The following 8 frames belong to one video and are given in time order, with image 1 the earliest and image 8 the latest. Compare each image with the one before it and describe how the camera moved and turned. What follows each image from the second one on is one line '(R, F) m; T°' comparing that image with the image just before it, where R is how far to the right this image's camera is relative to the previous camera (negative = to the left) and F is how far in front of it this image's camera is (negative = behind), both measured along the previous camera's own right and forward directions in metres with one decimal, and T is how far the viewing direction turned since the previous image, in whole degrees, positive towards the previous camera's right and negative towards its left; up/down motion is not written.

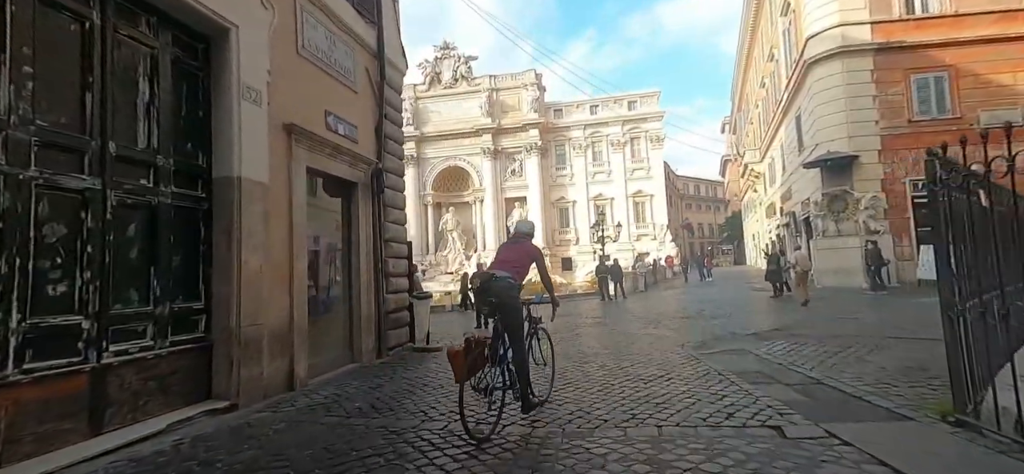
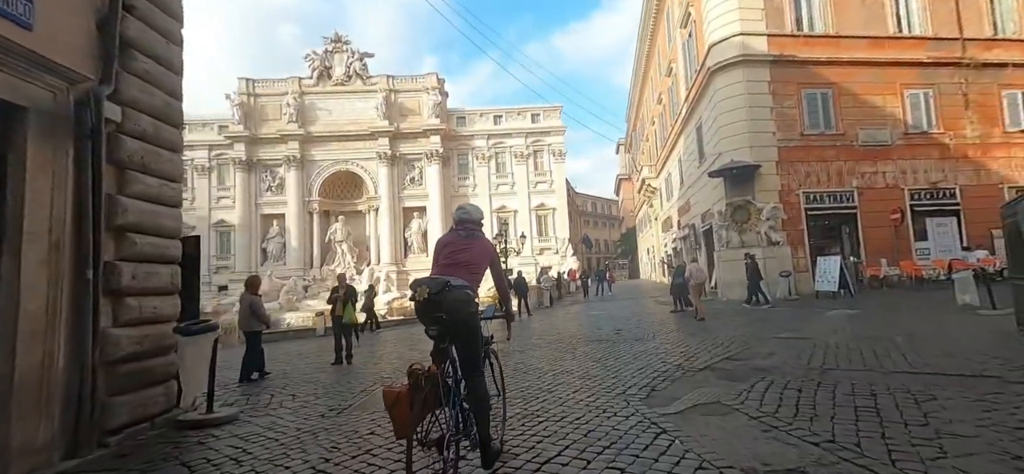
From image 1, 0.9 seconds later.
(+0.4, +2.3) m; +12°
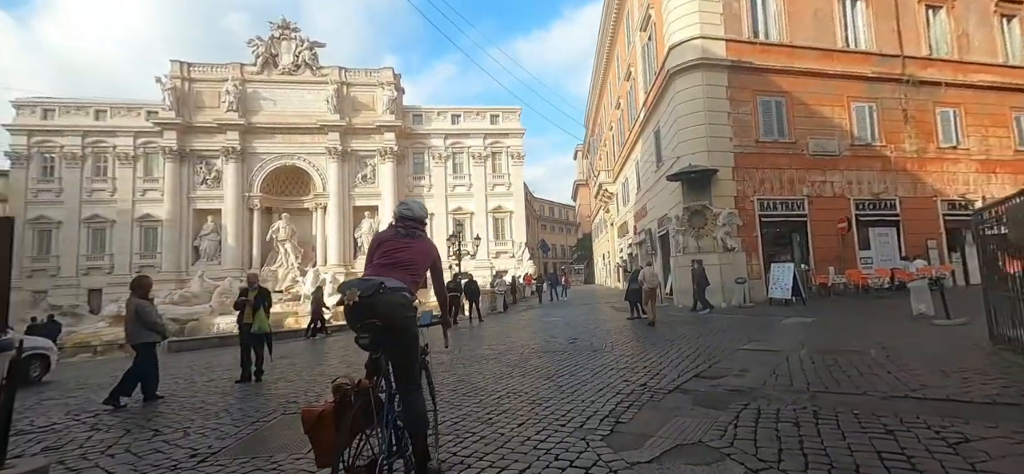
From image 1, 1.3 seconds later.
(+0.2, +0.9) m; +5°
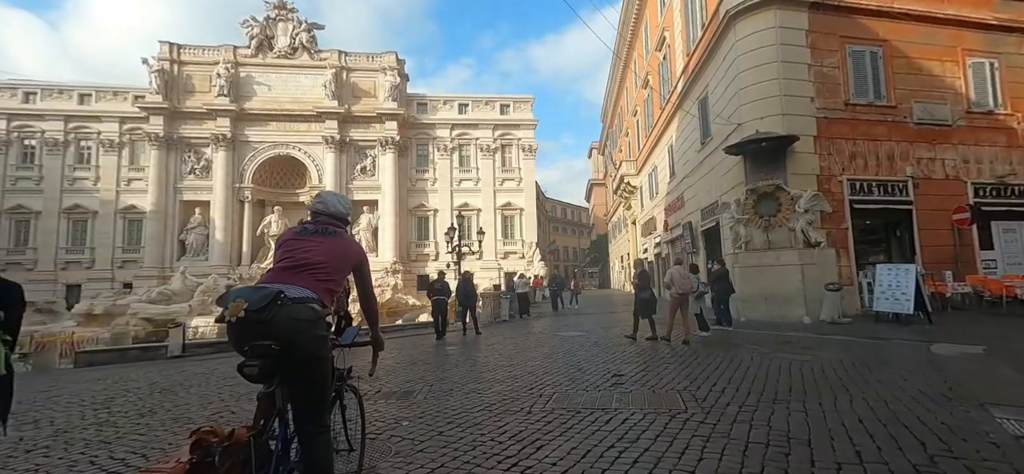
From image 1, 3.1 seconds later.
(+0.1, +3.7) m; -1°
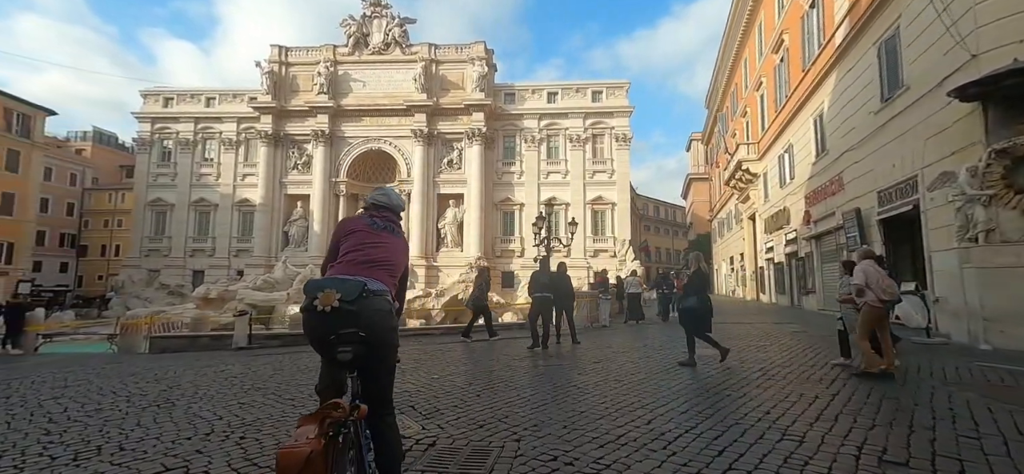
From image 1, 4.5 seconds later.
(-0.5, +2.7) m; -10°
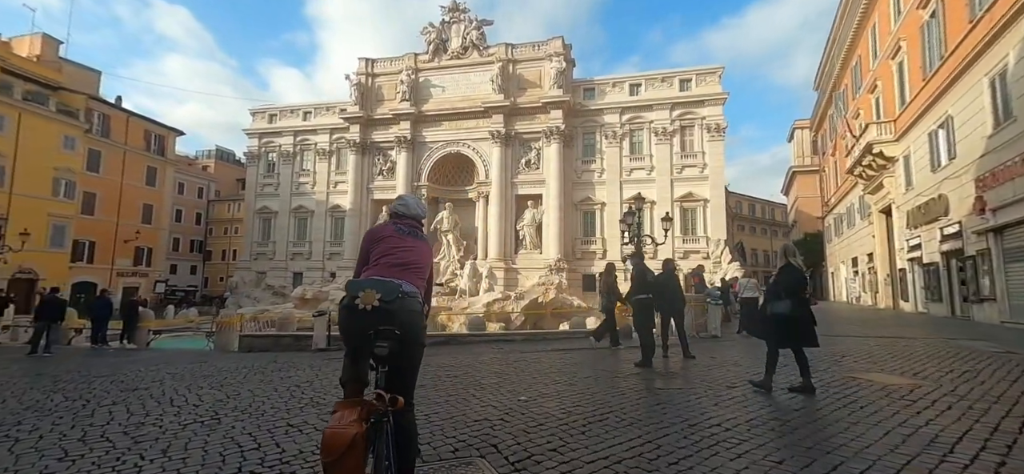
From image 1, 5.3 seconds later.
(-0.3, +1.5) m; -9°
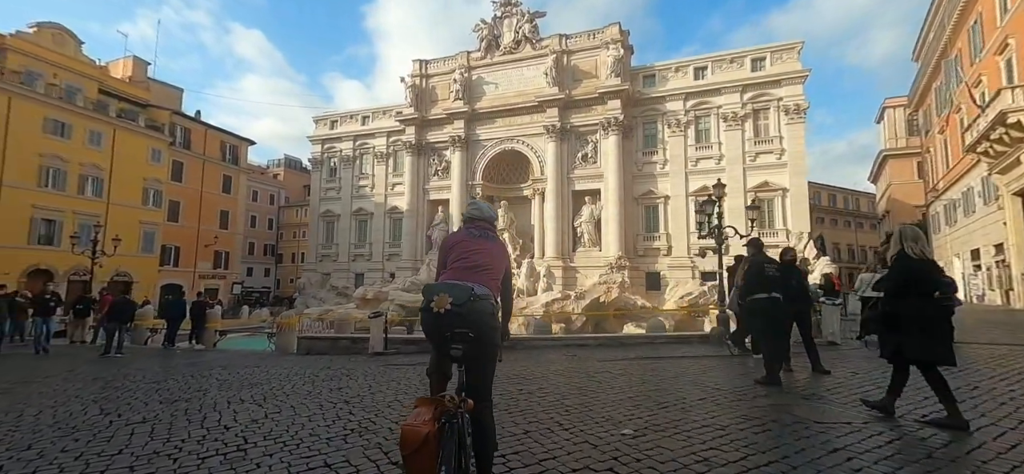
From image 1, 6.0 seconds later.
(-0.4, +1.4) m; -7°
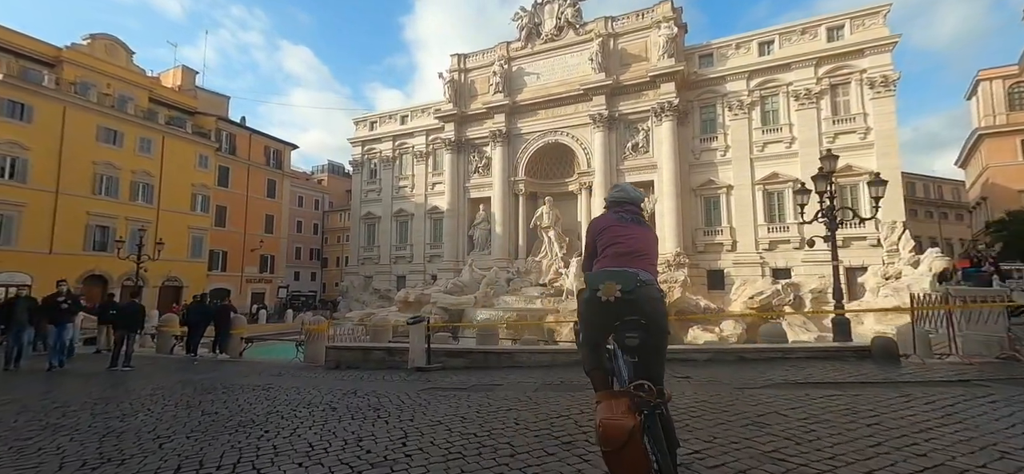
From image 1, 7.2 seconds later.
(-0.8, +2.8) m; -5°
